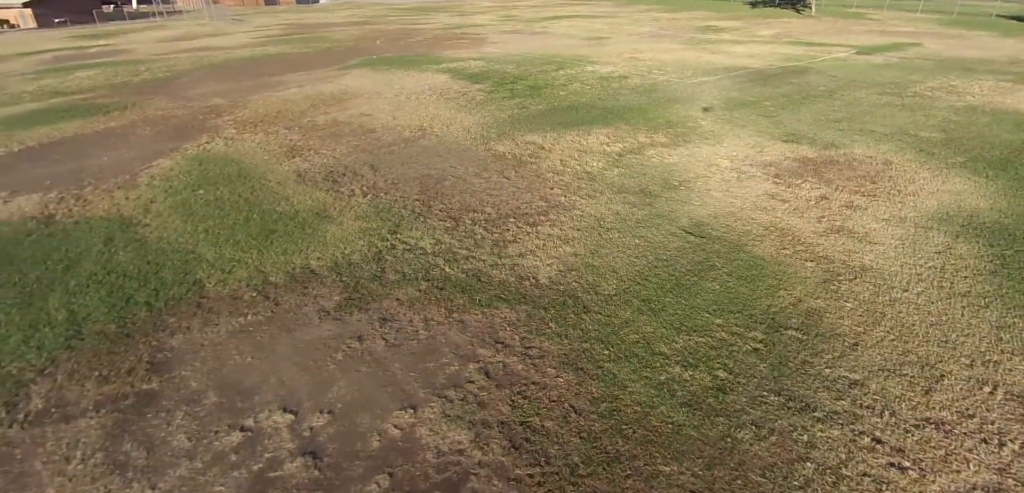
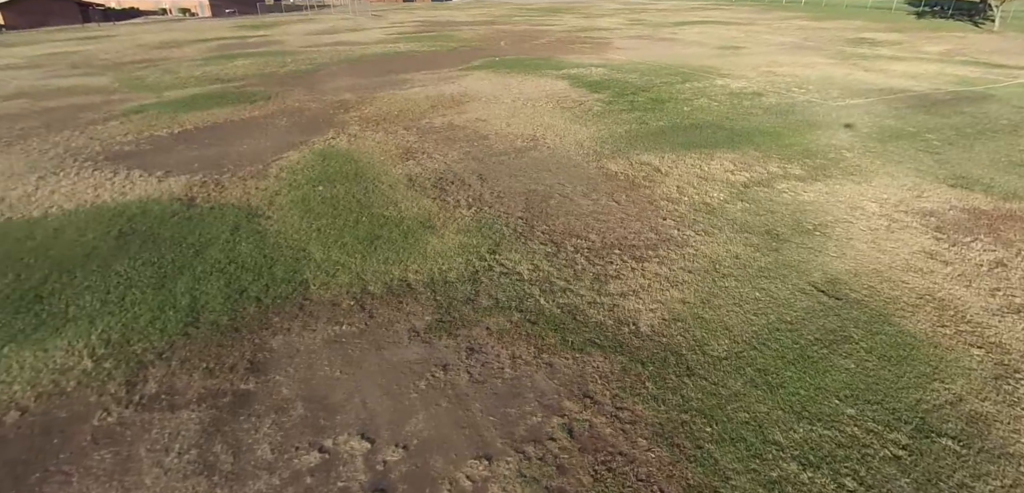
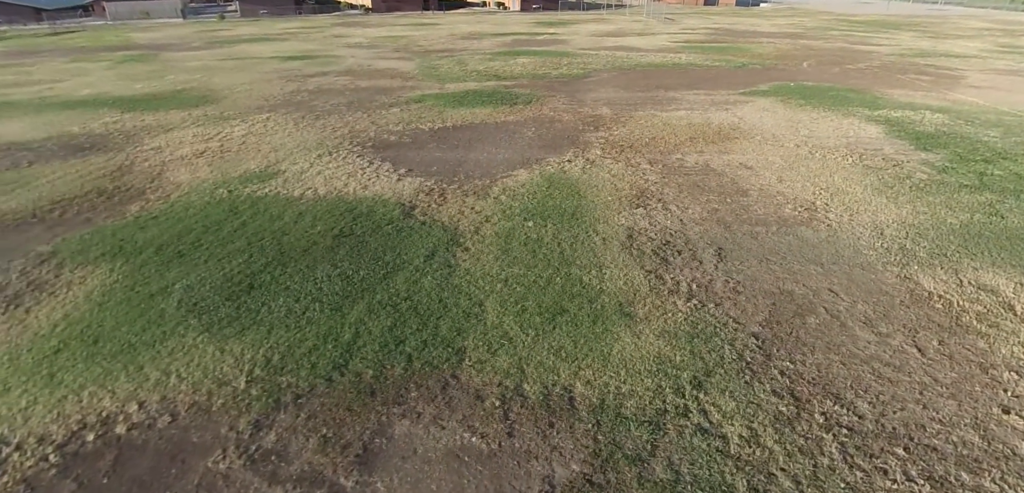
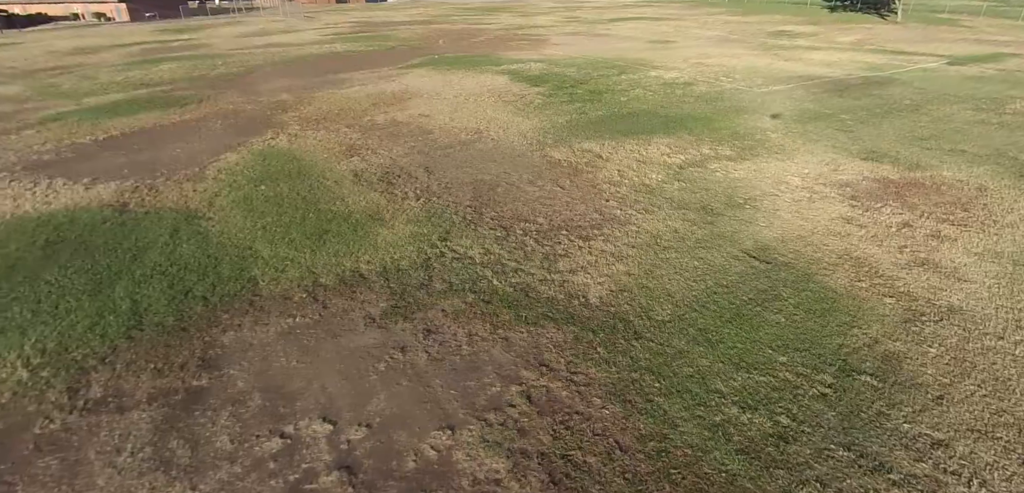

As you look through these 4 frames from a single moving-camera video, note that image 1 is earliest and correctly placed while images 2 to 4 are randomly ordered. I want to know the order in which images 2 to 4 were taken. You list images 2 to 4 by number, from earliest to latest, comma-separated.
4, 2, 3
